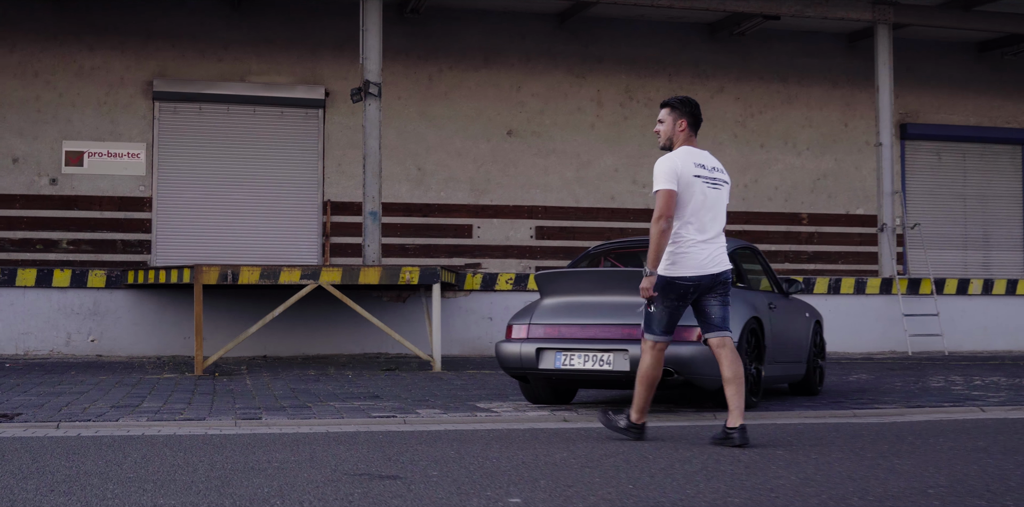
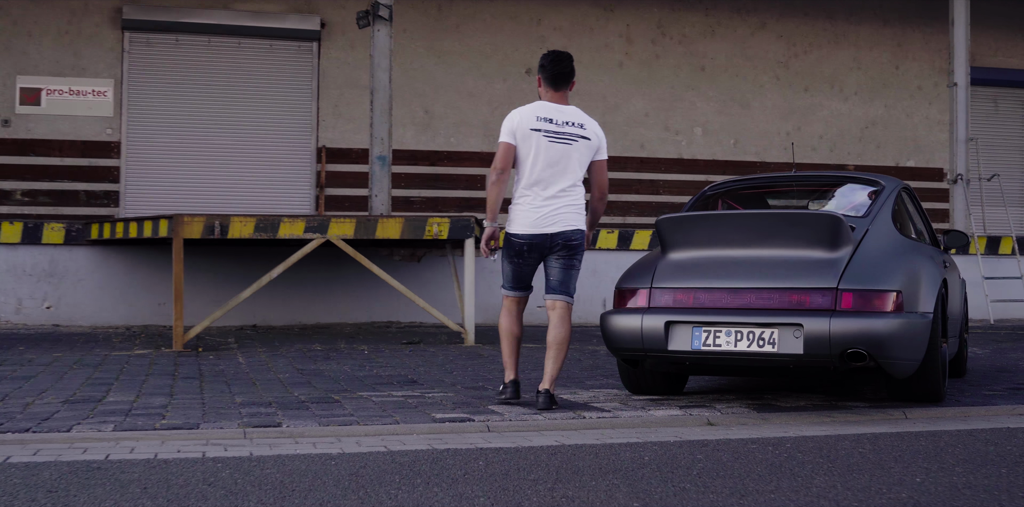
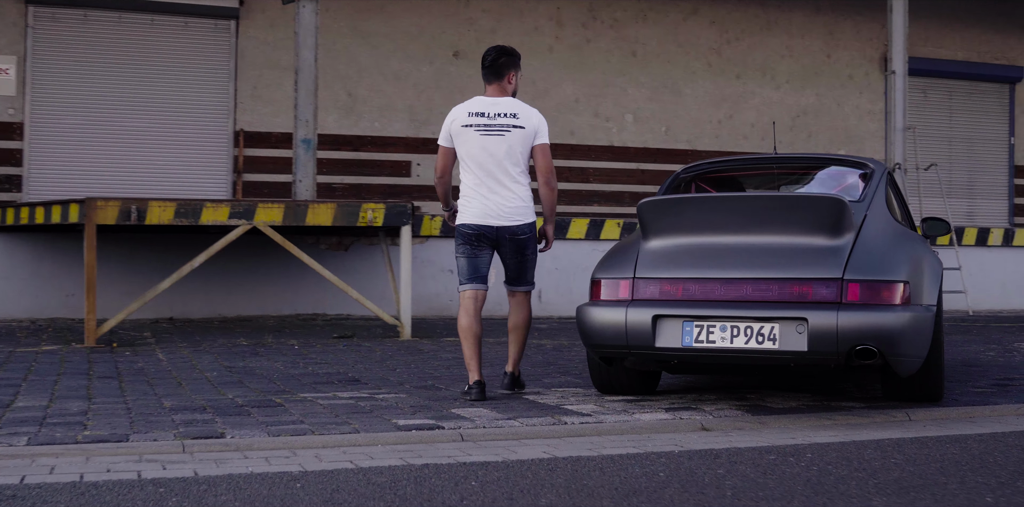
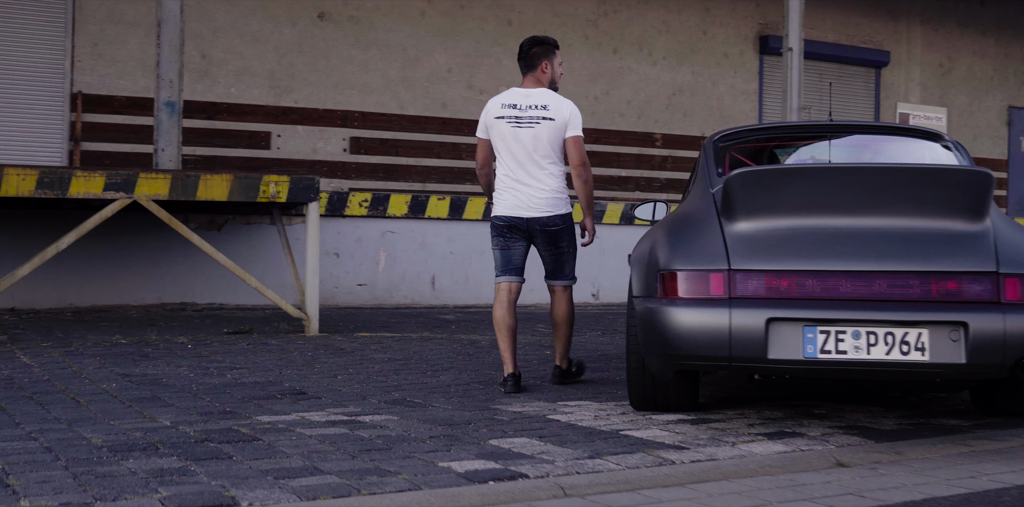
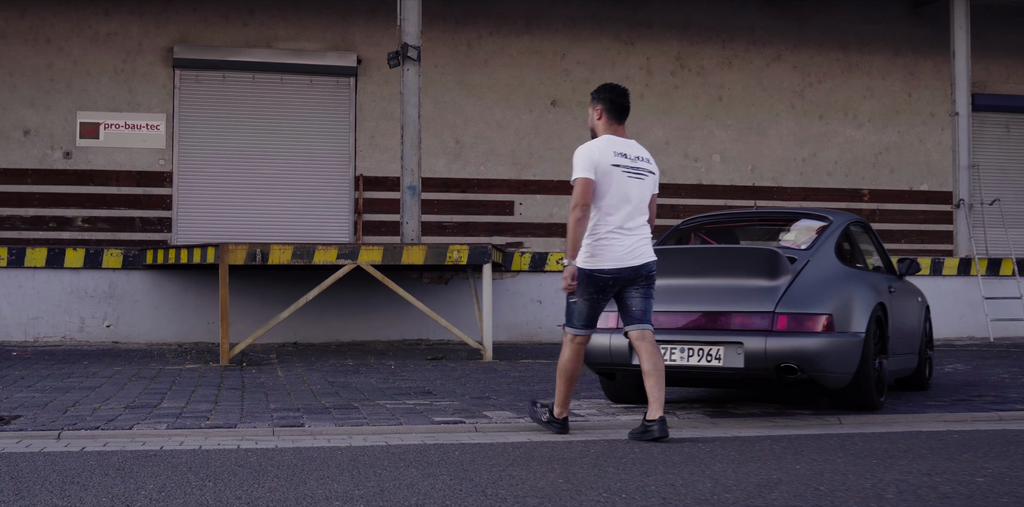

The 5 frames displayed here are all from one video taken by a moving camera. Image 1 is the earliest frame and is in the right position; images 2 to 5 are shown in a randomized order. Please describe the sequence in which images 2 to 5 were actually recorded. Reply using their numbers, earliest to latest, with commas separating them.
5, 2, 3, 4
